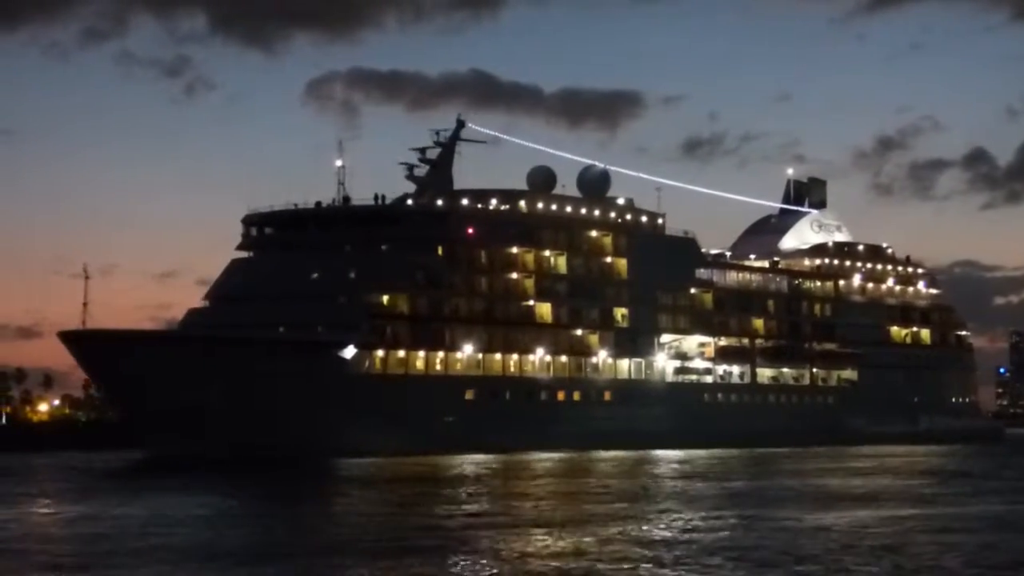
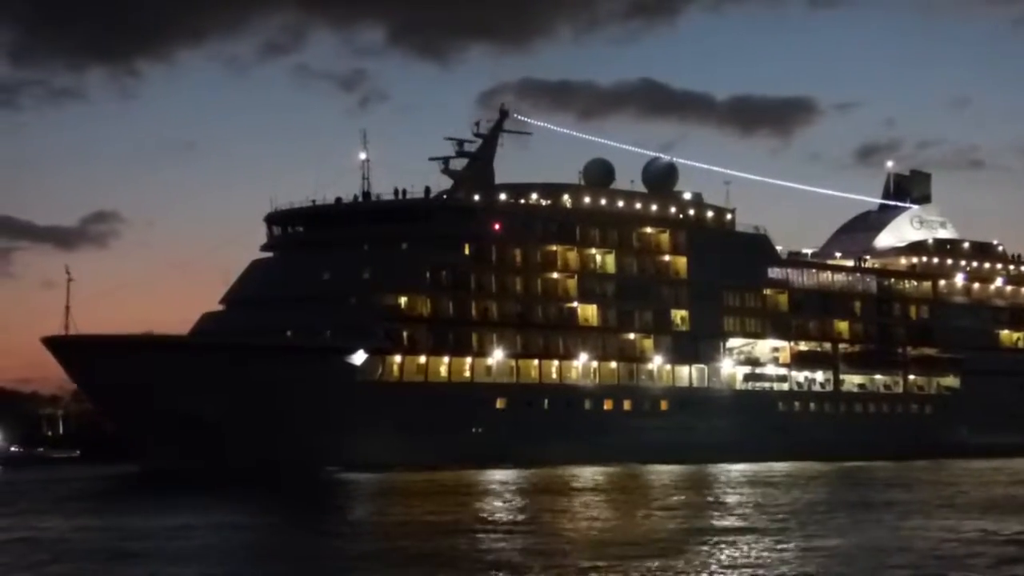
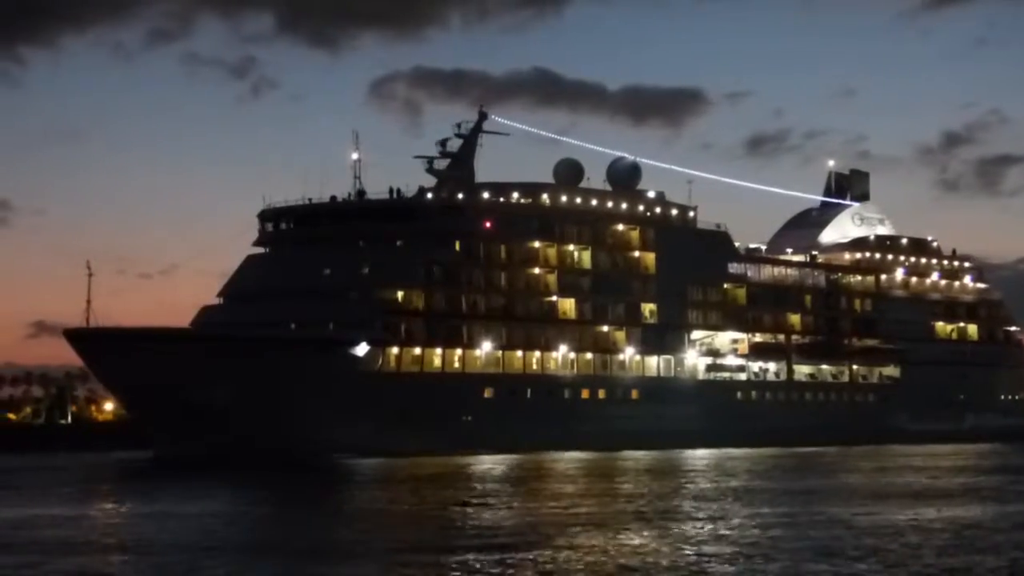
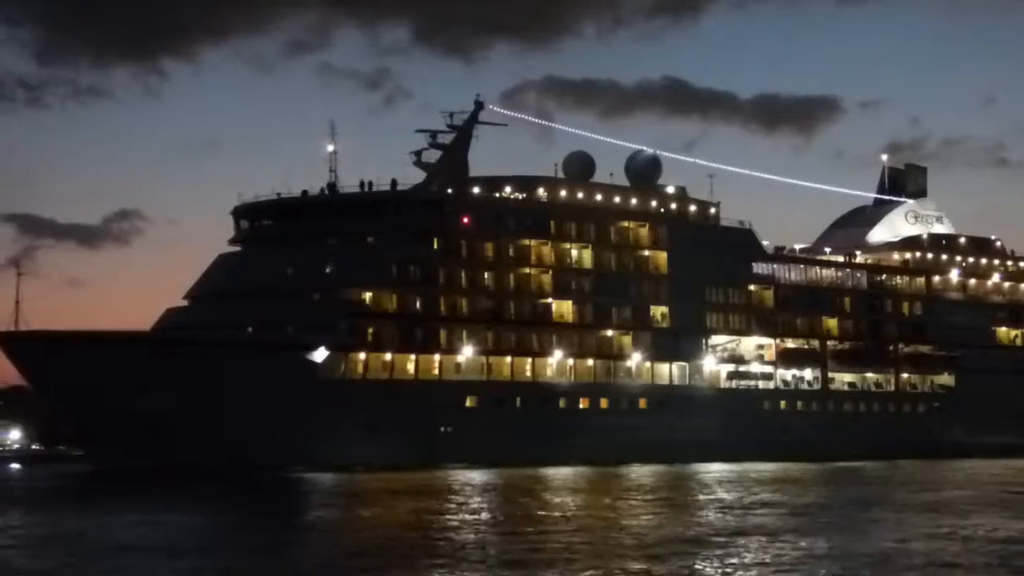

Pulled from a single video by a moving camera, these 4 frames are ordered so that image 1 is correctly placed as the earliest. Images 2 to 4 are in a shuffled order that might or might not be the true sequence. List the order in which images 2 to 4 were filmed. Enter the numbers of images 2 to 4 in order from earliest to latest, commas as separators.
3, 2, 4
